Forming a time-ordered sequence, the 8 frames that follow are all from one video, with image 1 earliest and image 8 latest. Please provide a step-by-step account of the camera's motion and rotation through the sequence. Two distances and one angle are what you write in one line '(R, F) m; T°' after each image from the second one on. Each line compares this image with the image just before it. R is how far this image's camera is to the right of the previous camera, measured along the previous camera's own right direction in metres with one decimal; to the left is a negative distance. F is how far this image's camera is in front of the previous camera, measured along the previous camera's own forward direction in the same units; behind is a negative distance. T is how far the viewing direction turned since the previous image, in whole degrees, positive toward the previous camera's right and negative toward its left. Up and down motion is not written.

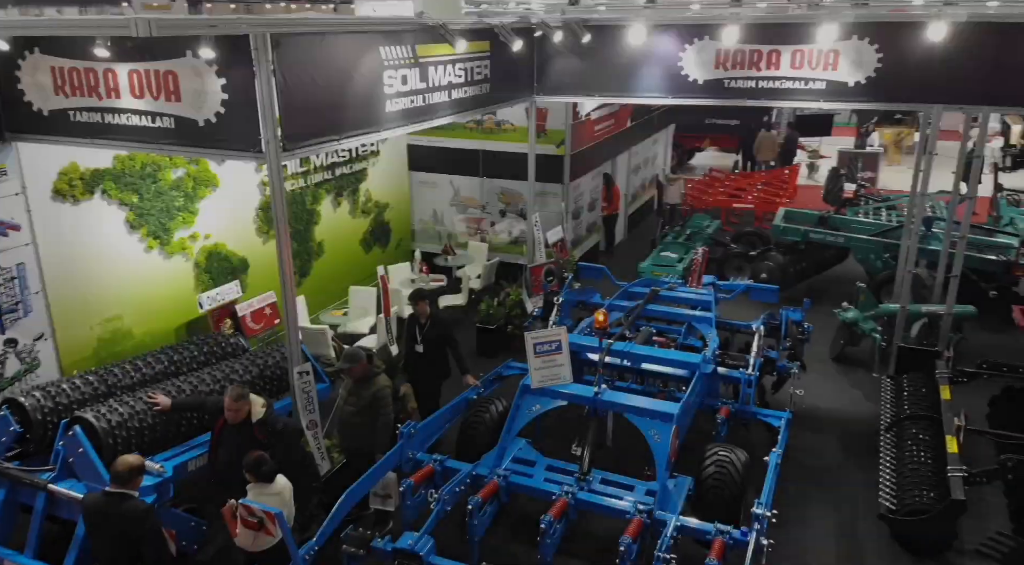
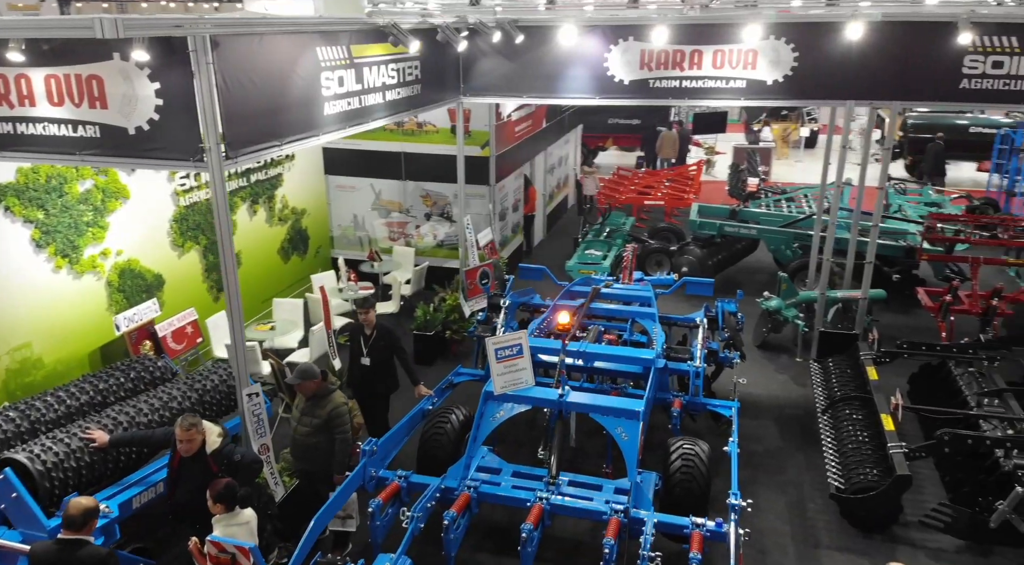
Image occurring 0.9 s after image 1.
(-0.3, +0.1) m; +7°
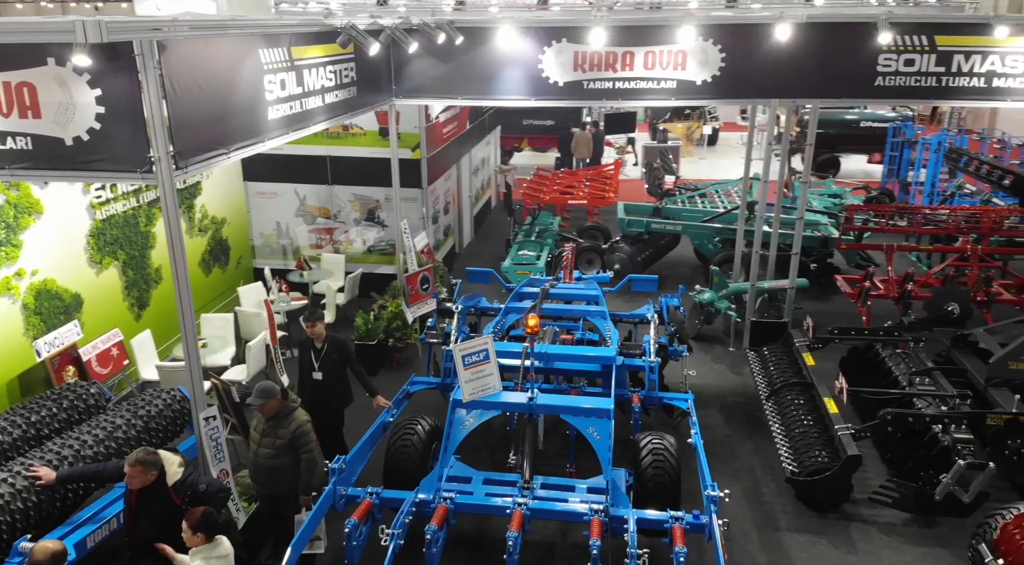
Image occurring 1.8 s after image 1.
(-0.3, +0.1) m; +7°
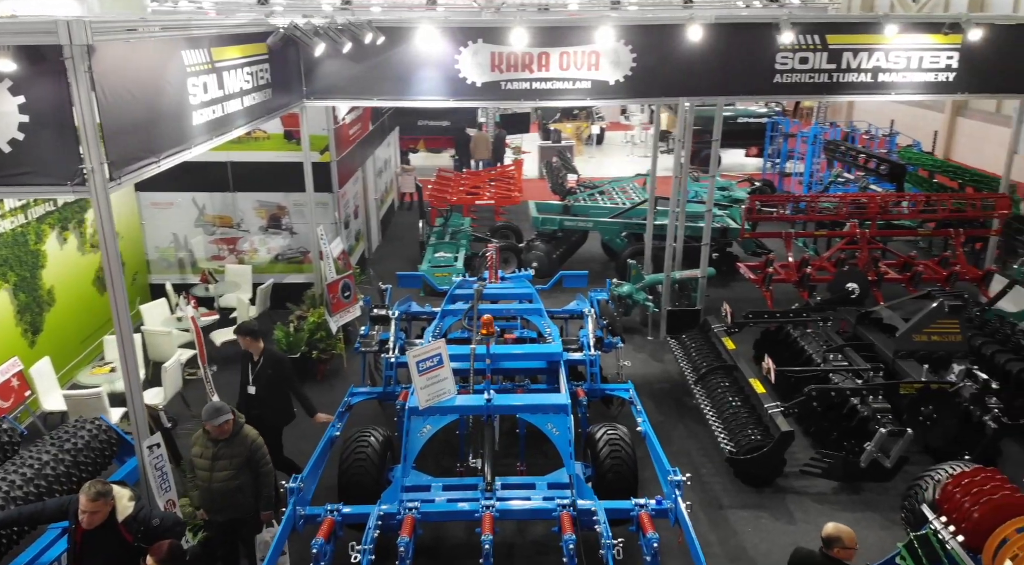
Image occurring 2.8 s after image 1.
(-0.4, 0.0) m; +8°
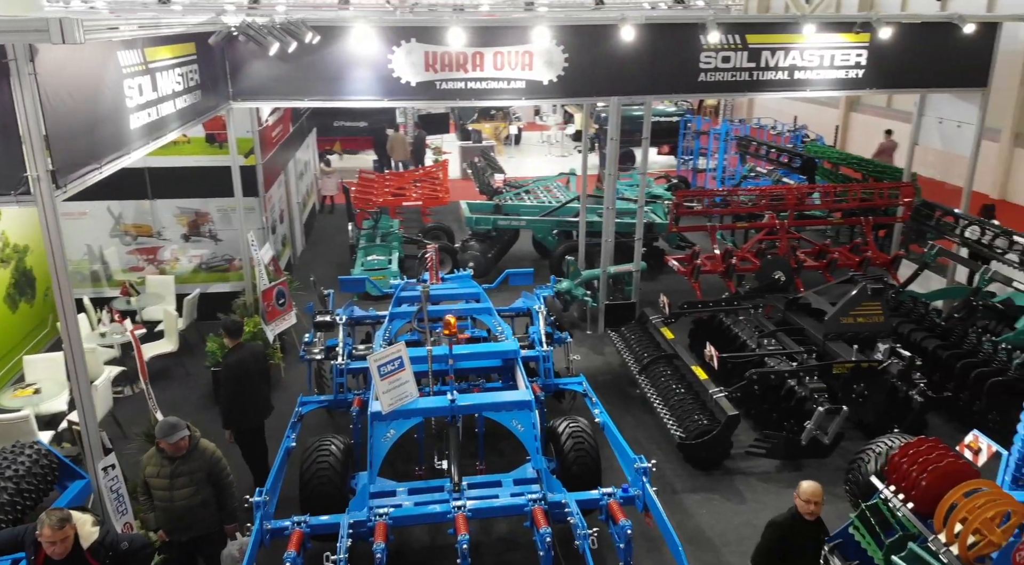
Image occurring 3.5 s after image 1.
(-0.3, 0.0) m; +6°
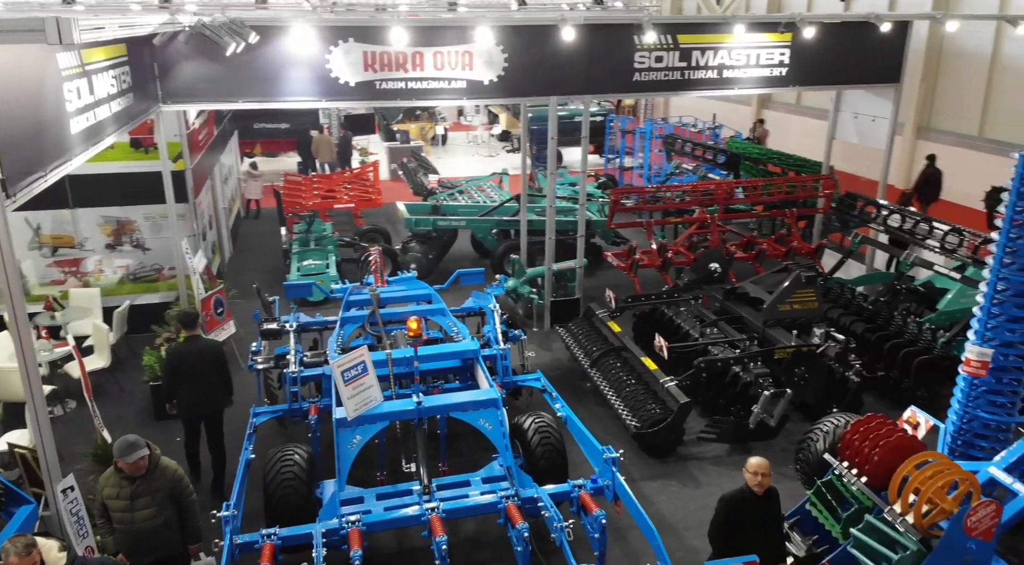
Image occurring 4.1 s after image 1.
(-0.2, 0.0) m; +6°
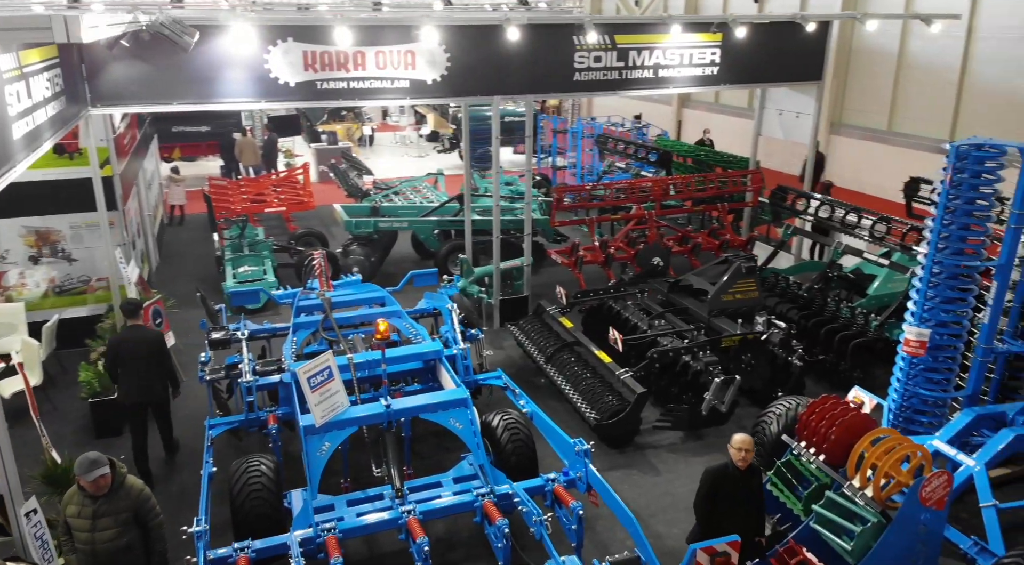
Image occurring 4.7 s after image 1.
(-0.2, 0.0) m; +6°
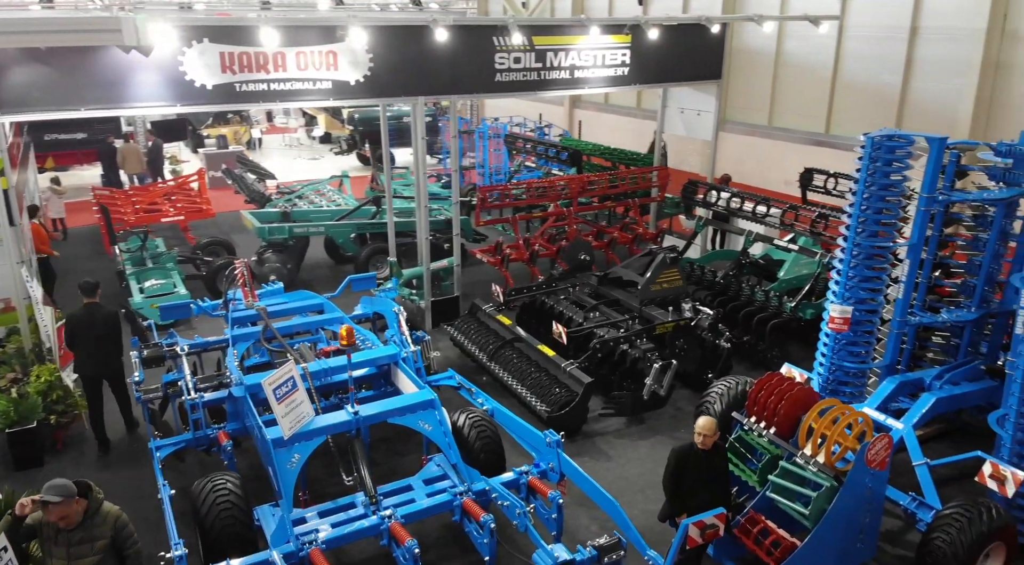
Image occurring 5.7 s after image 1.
(-0.4, -0.1) m; +8°
